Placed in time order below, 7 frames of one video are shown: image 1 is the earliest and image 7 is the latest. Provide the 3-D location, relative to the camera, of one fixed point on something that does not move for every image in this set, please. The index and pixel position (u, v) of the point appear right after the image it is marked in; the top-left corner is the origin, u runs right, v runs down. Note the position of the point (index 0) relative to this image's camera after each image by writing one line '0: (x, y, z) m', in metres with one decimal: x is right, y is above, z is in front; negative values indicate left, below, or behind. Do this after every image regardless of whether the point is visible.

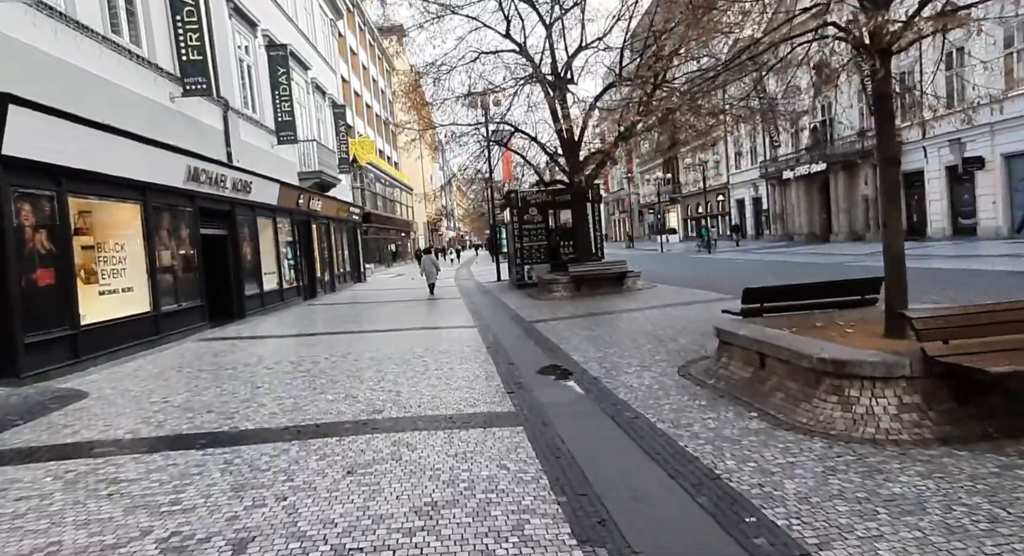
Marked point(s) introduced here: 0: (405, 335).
0: (-1.9, -1.0, +11.3) m
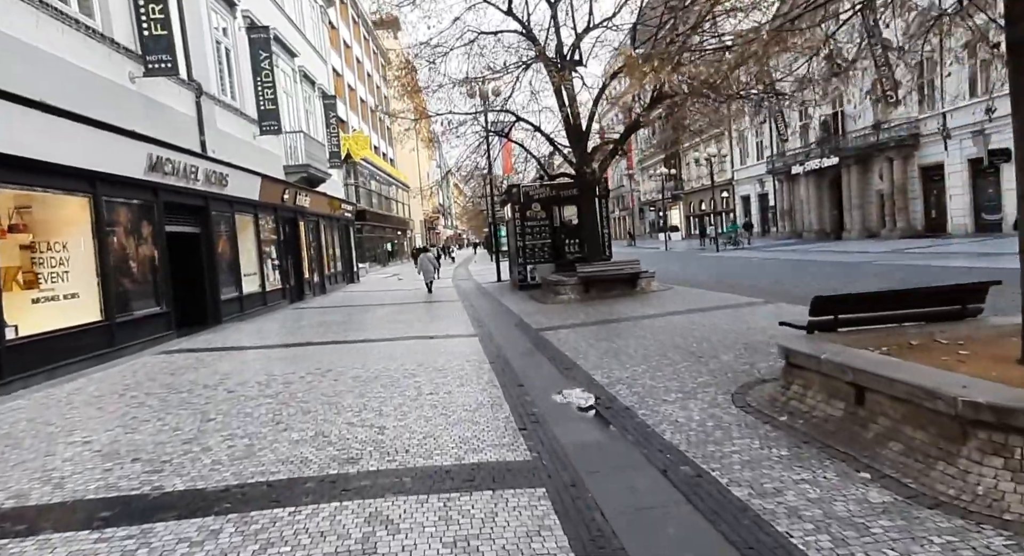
0: (-1.9, -1.1, +10.0) m
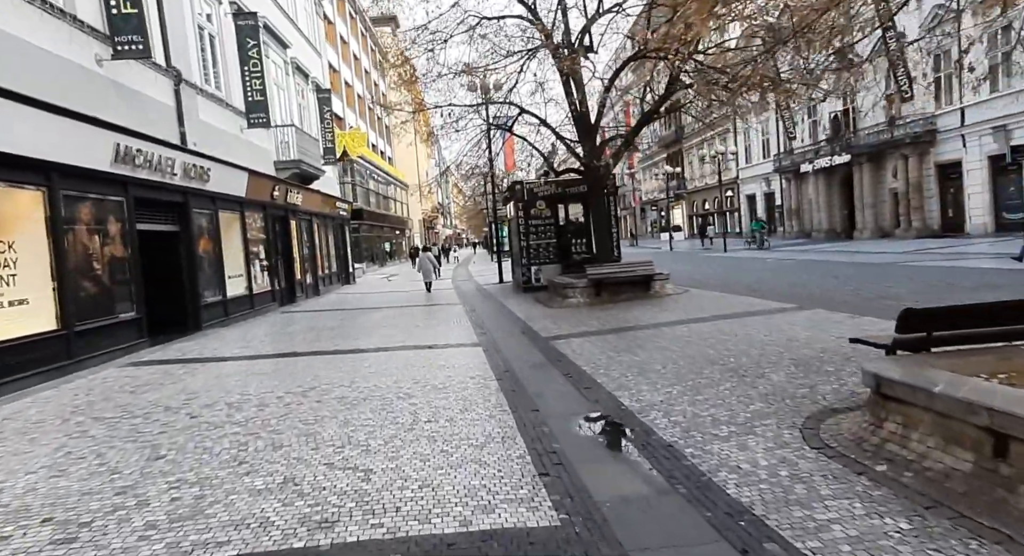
0: (-1.8, -1.1, +9.0) m
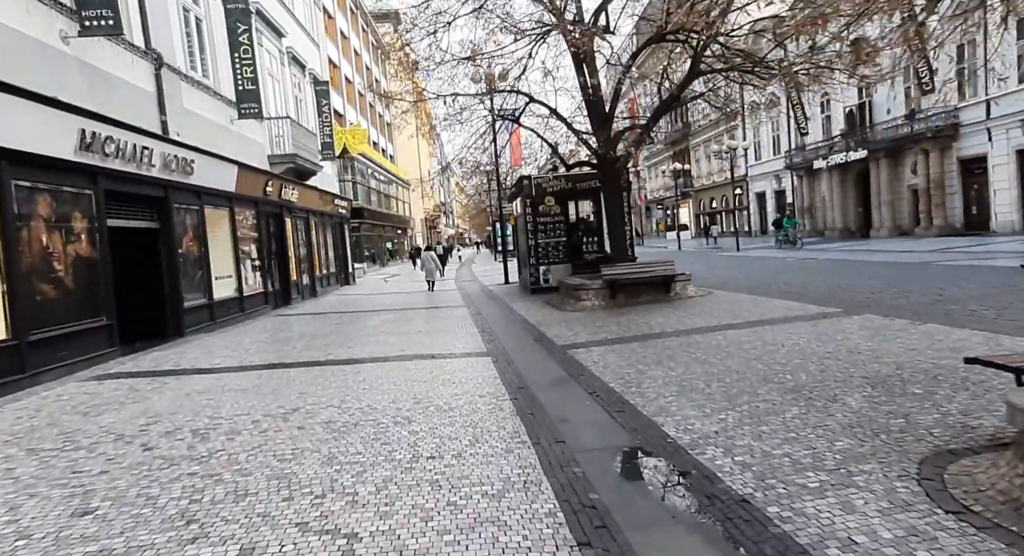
0: (-1.6, -1.1, +7.9) m
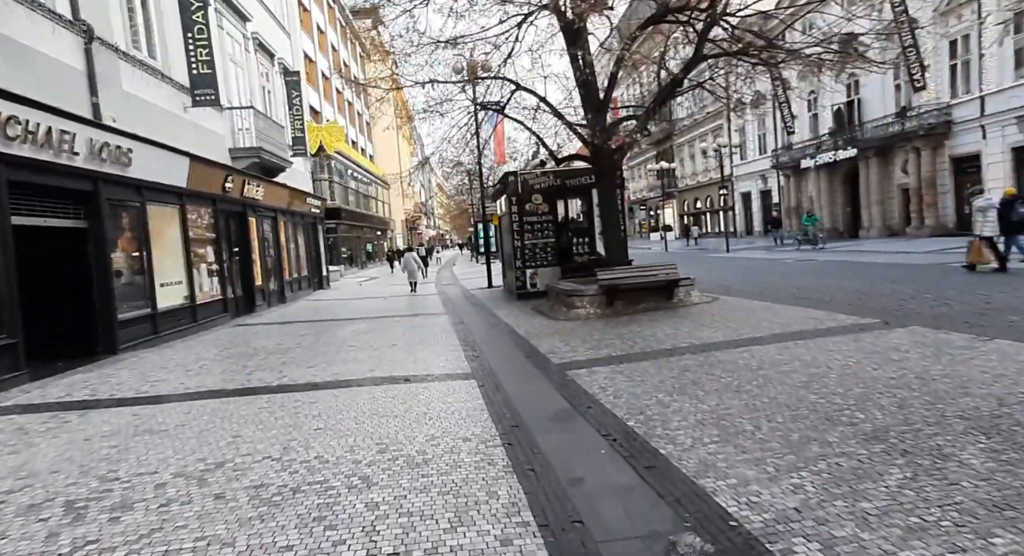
0: (-1.7, -1.2, +6.5) m
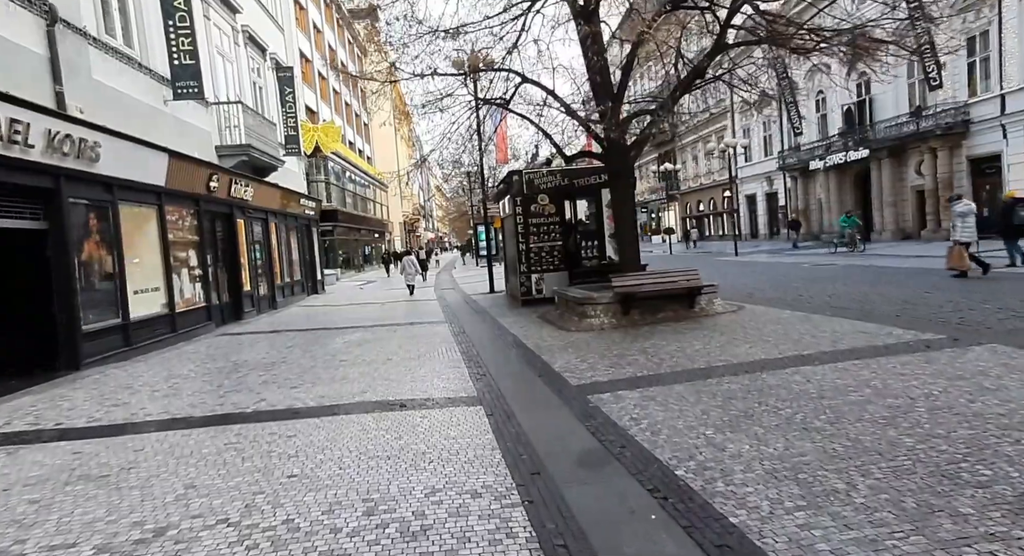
0: (-1.6, -1.3, +5.5) m
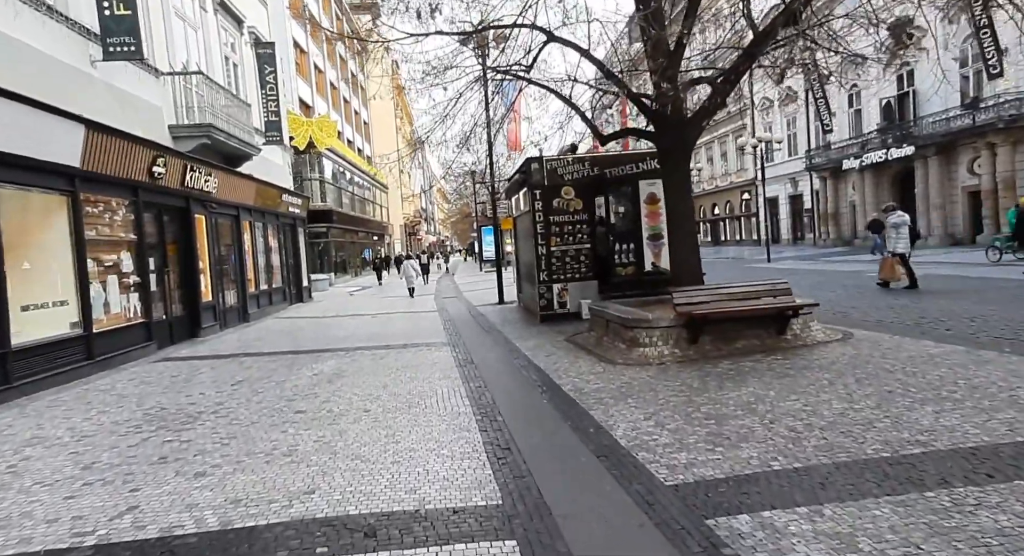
0: (-1.3, -1.5, +2.7) m
